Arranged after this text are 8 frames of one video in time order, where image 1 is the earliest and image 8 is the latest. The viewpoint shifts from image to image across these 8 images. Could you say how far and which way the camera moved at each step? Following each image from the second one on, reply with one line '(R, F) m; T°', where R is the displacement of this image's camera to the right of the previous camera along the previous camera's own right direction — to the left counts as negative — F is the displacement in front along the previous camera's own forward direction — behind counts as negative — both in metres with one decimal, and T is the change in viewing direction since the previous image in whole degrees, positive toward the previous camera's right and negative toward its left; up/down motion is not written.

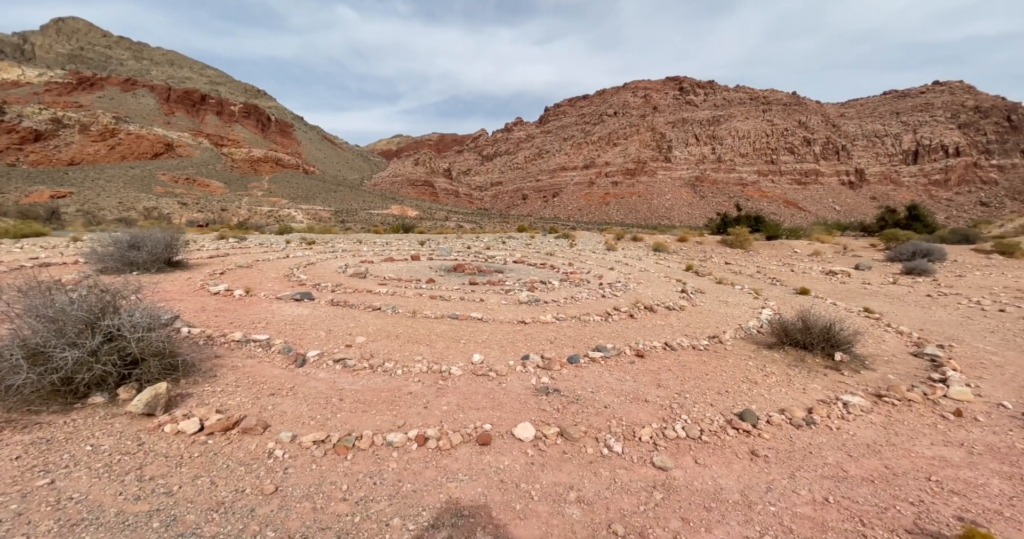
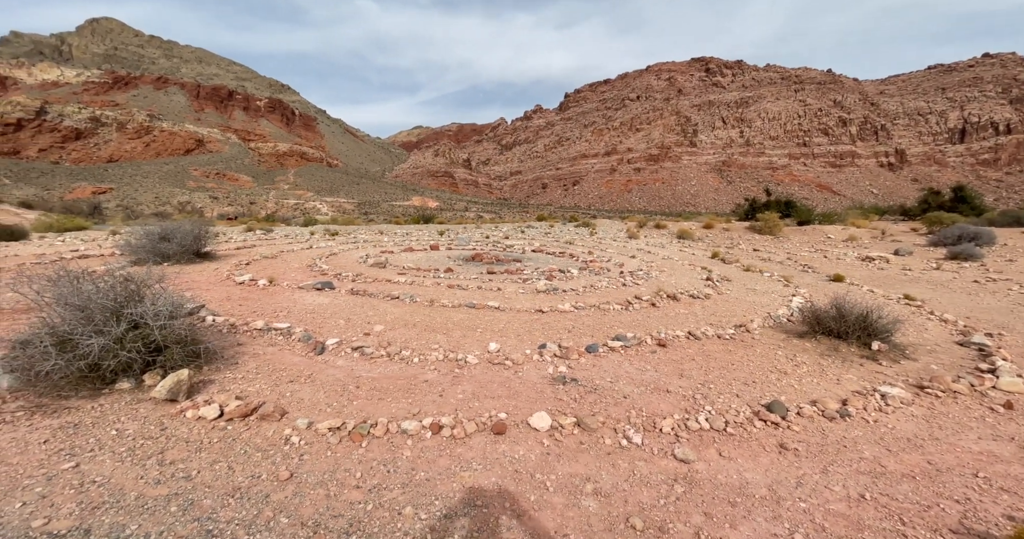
(0.0, +0.1) m; -3°
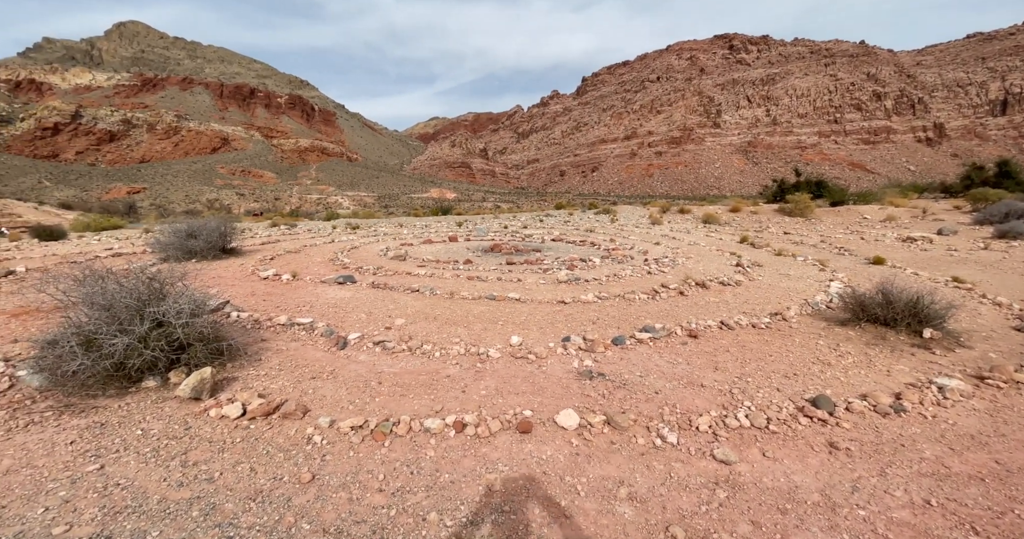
(0.0, +0.2) m; -3°
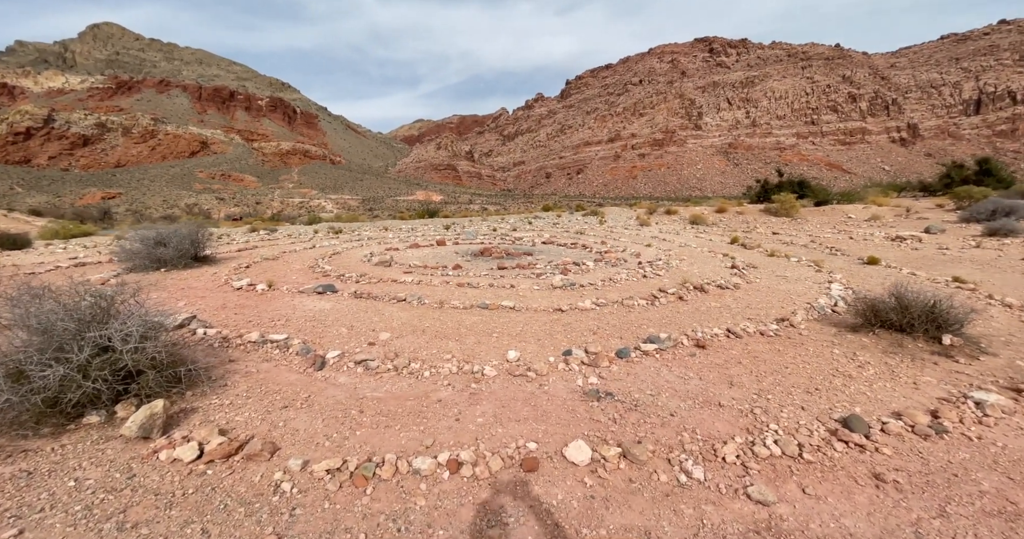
(-0.1, +0.4) m; +2°
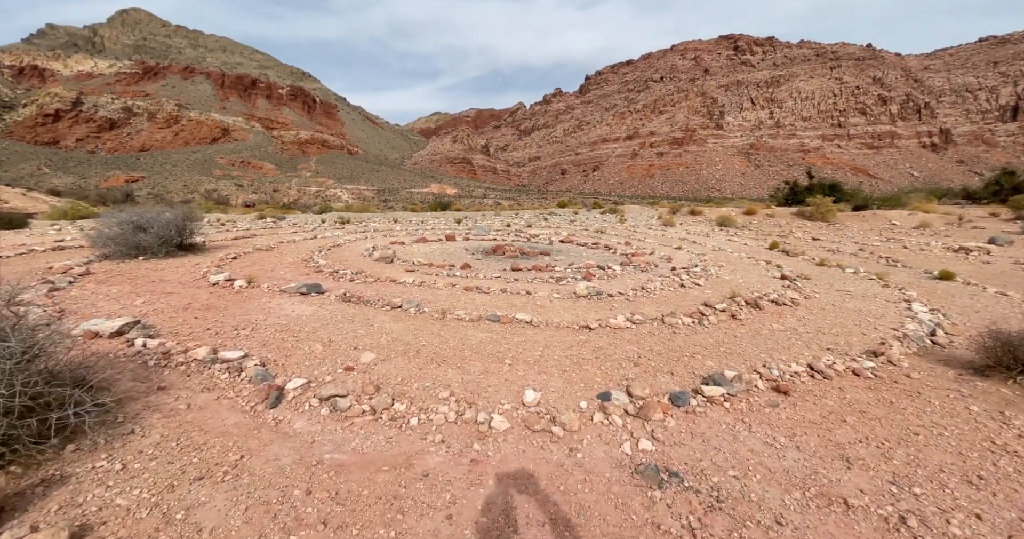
(-0.1, +1.0) m; -2°
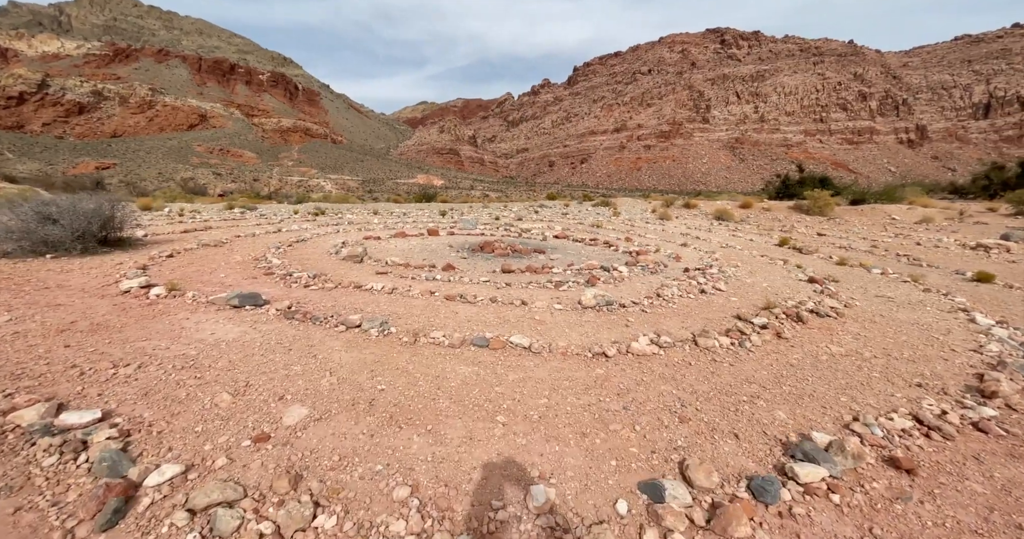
(0.0, +1.1) m; +2°
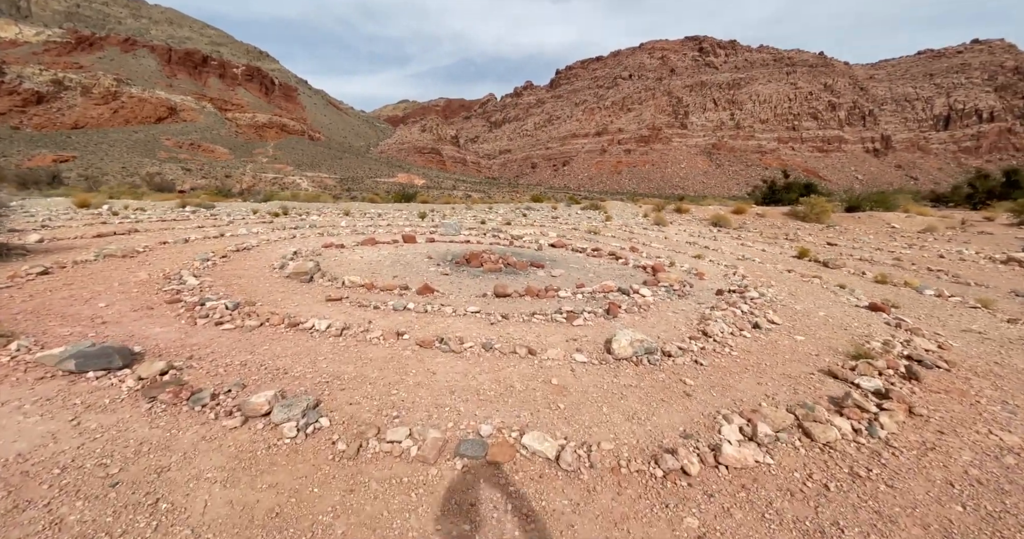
(-0.2, +1.5) m; +3°
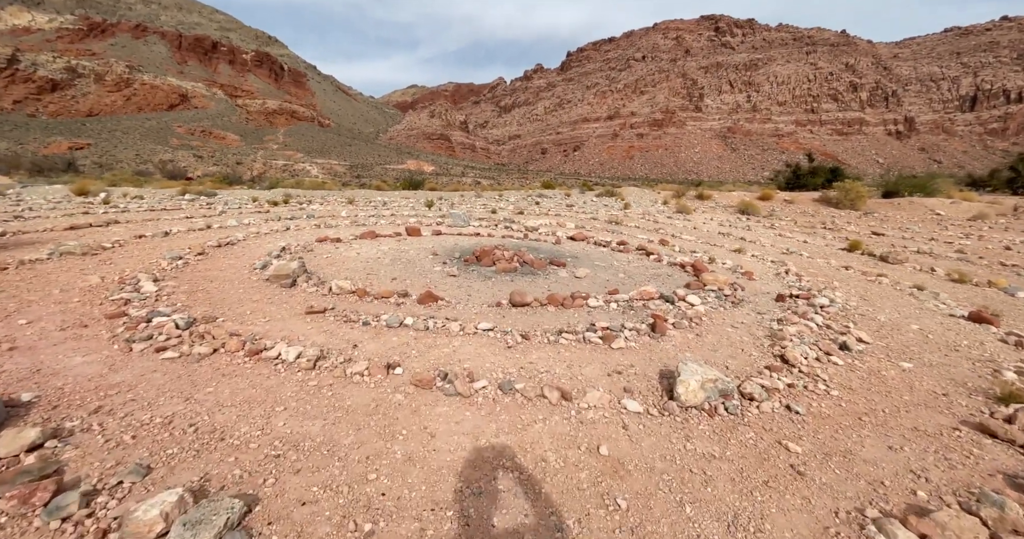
(-0.1, +0.9) m; -1°
